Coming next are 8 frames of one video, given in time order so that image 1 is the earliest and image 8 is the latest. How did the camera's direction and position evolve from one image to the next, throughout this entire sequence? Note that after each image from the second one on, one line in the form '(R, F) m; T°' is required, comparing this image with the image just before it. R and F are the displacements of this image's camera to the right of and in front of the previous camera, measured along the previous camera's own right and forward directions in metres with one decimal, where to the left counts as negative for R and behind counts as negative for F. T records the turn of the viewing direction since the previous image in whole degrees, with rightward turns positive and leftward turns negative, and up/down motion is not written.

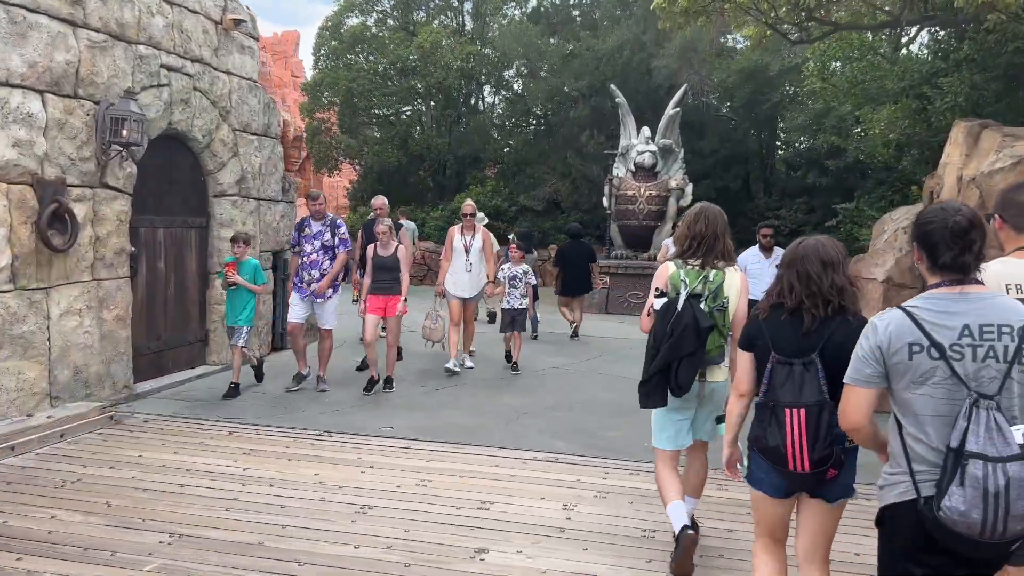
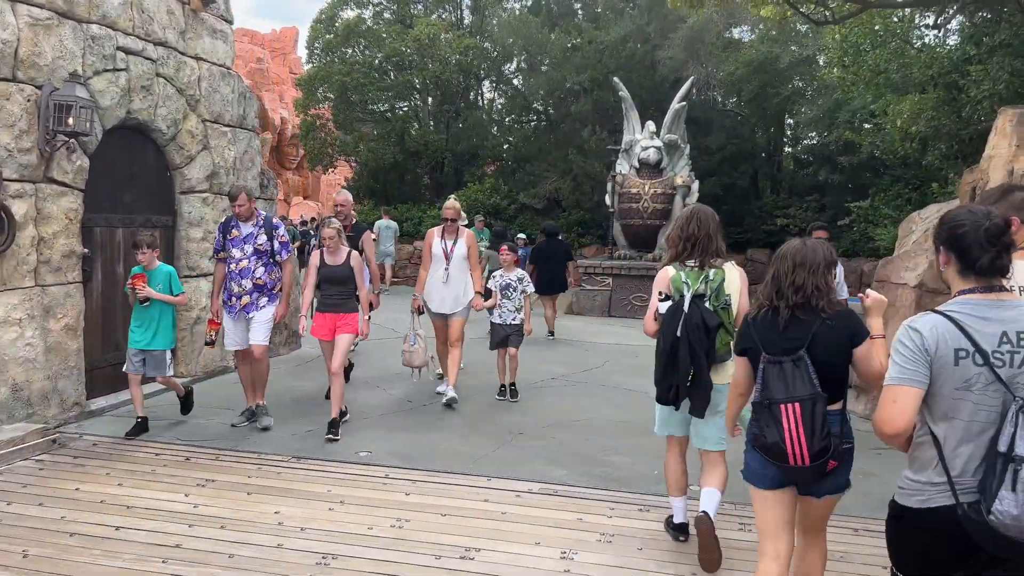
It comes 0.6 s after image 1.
(+0.1, +0.6) m; 0°
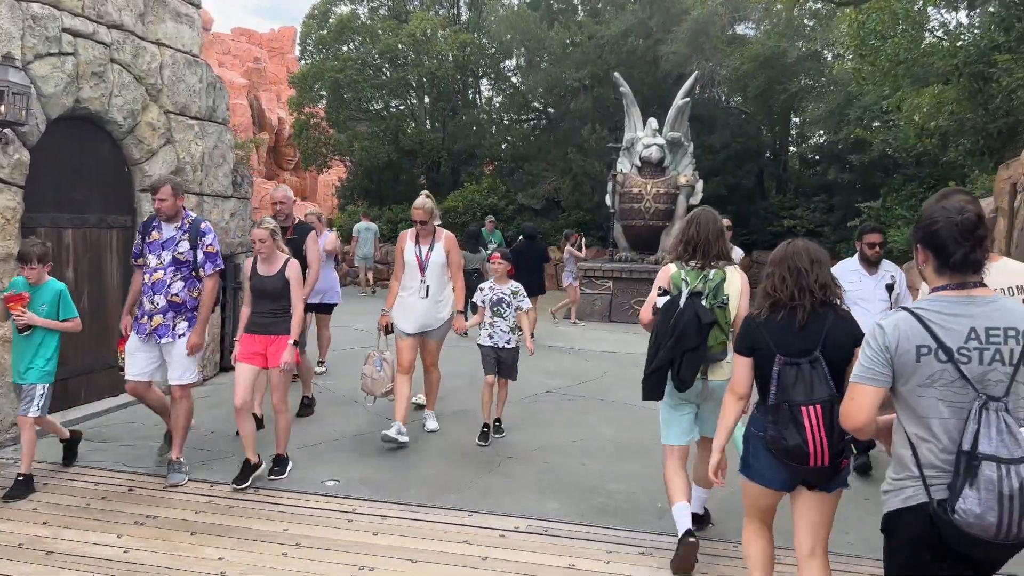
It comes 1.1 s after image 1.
(+0.1, +0.6) m; 0°
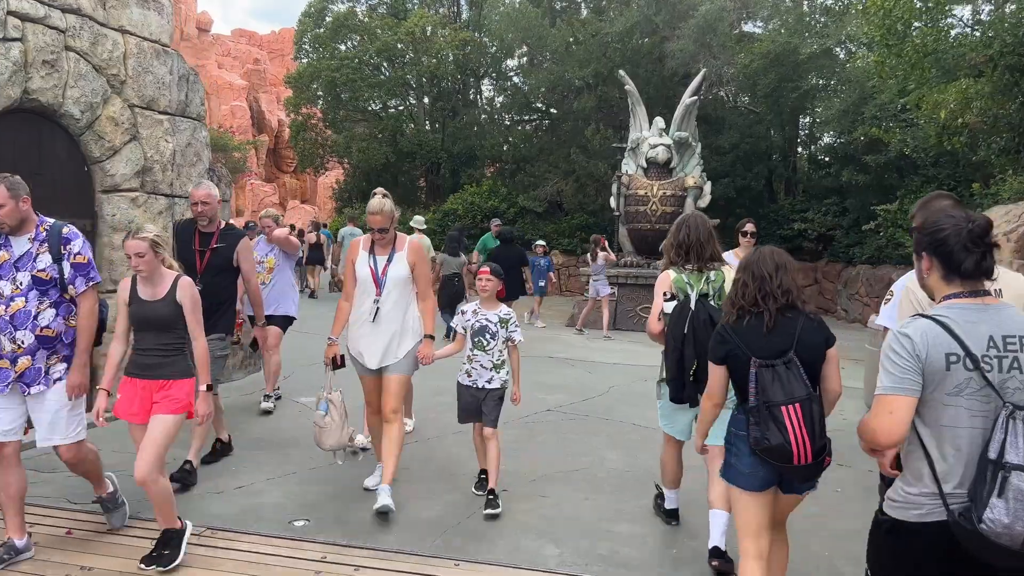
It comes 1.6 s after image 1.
(0.0, +0.6) m; 0°
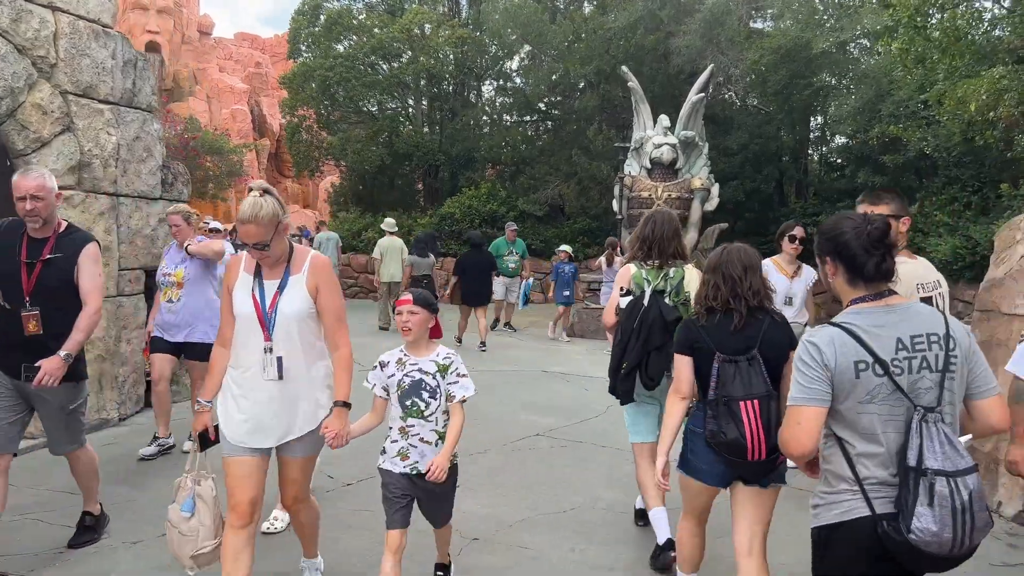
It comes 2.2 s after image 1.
(+0.2, +0.7) m; -1°
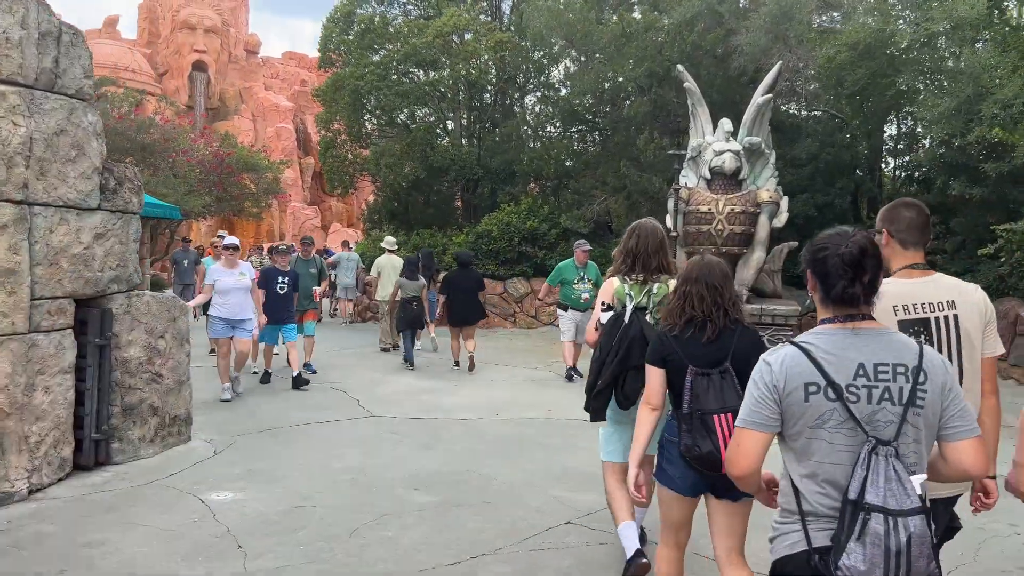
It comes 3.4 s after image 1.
(+0.1, +1.4) m; -3°
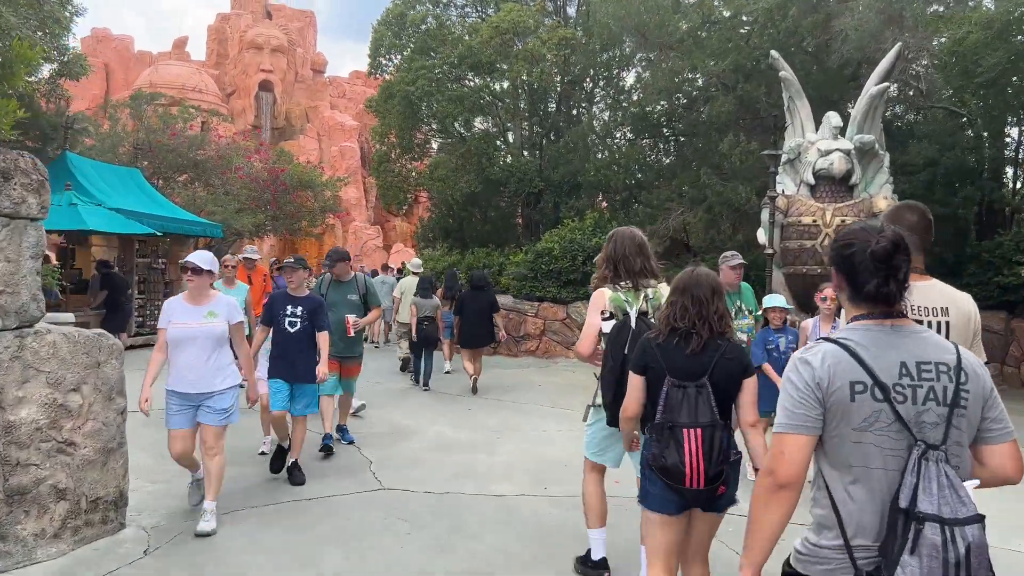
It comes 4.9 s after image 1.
(+0.1, +1.7) m; -5°
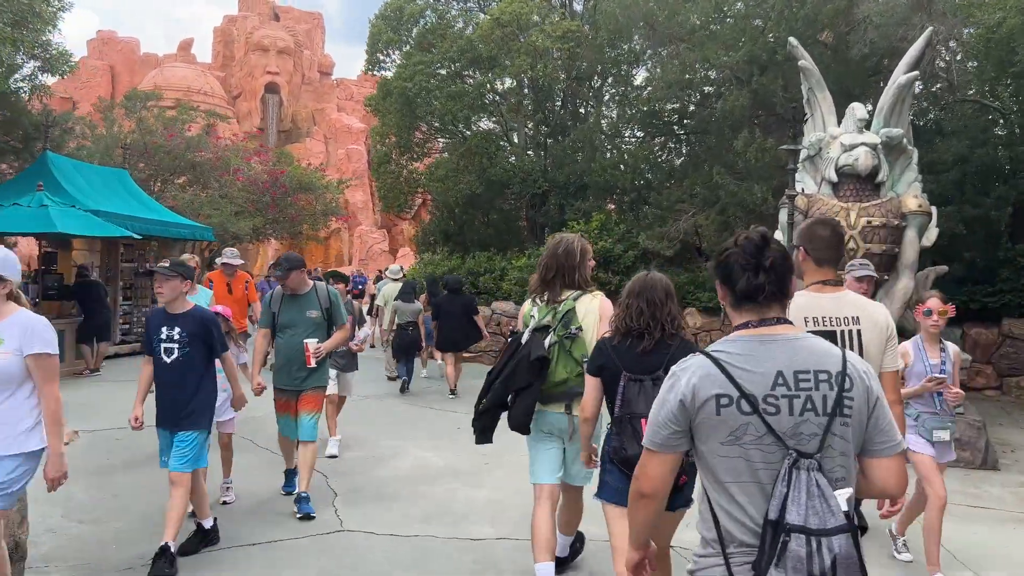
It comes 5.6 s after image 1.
(+0.2, +0.7) m; -1°
